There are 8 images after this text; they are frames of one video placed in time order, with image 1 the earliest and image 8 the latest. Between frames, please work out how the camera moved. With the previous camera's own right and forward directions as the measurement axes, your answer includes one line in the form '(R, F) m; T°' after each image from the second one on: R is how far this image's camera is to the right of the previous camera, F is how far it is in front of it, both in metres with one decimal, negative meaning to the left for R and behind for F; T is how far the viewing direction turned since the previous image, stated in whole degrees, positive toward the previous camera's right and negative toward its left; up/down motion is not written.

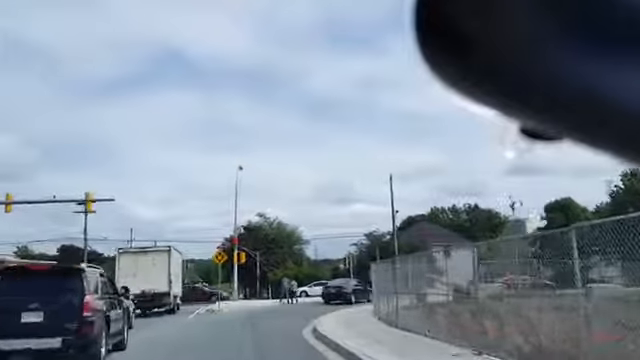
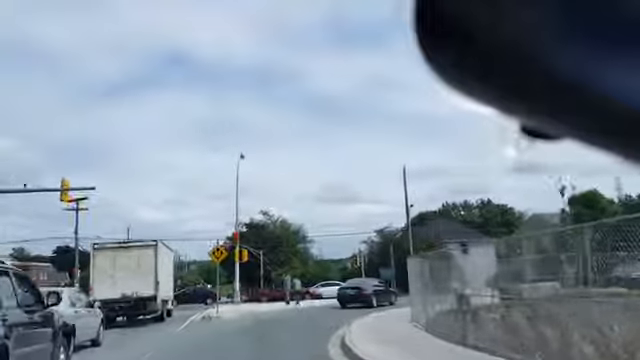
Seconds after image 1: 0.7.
(-0.2, +1.3) m; 0°
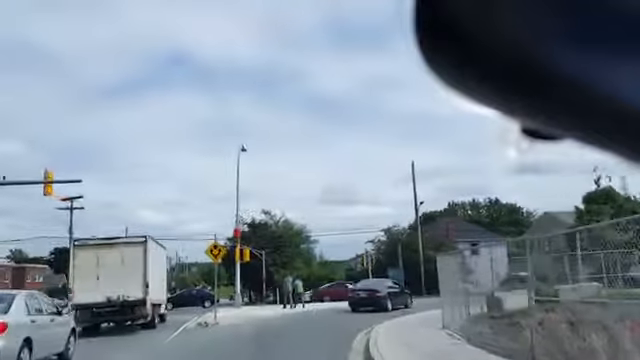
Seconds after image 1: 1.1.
(-0.1, +0.7) m; 0°
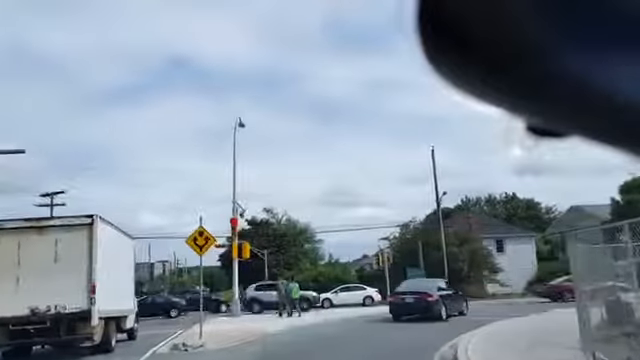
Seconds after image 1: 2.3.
(-0.2, +1.8) m; 0°
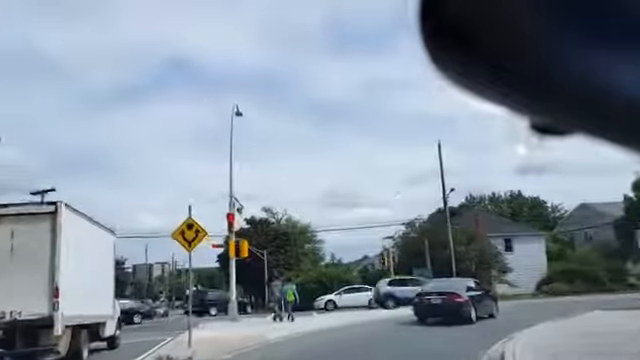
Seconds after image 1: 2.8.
(-0.1, +0.6) m; 0°
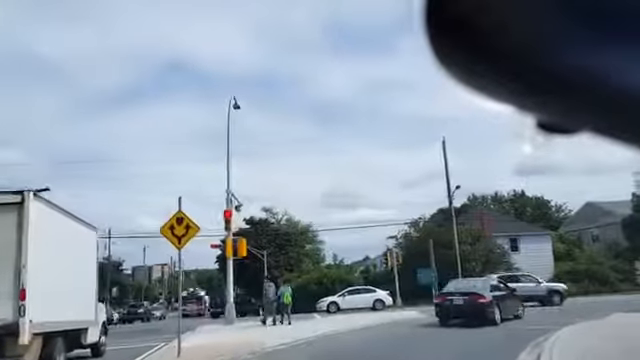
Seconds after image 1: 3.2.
(0.0, +0.4) m; 0°
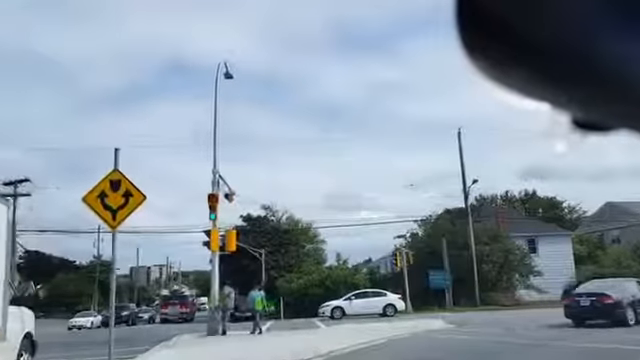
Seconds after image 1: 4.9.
(0.0, +1.1) m; 0°
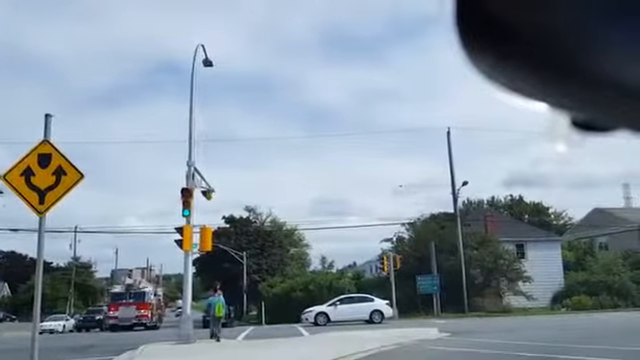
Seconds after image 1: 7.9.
(0.0, +0.4) m; +2°
